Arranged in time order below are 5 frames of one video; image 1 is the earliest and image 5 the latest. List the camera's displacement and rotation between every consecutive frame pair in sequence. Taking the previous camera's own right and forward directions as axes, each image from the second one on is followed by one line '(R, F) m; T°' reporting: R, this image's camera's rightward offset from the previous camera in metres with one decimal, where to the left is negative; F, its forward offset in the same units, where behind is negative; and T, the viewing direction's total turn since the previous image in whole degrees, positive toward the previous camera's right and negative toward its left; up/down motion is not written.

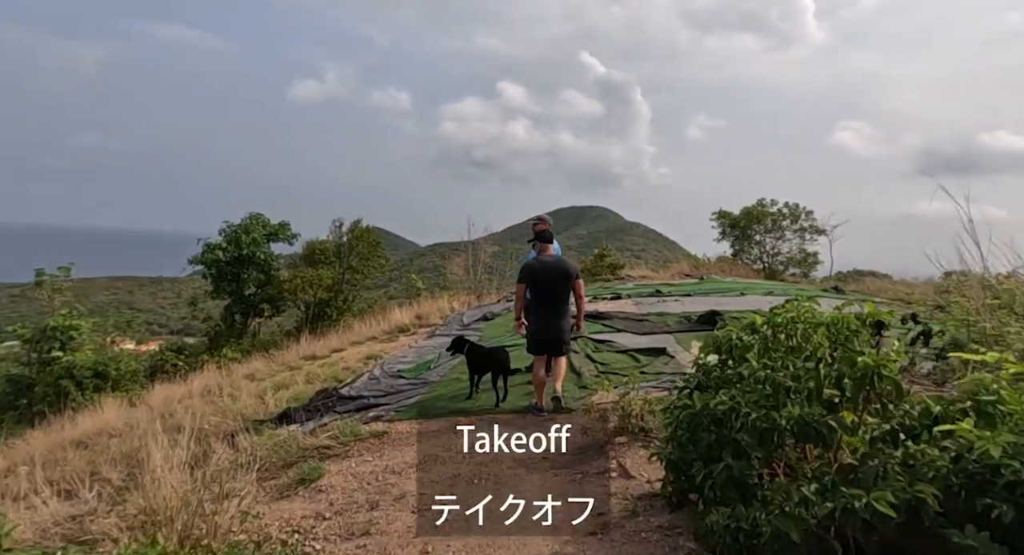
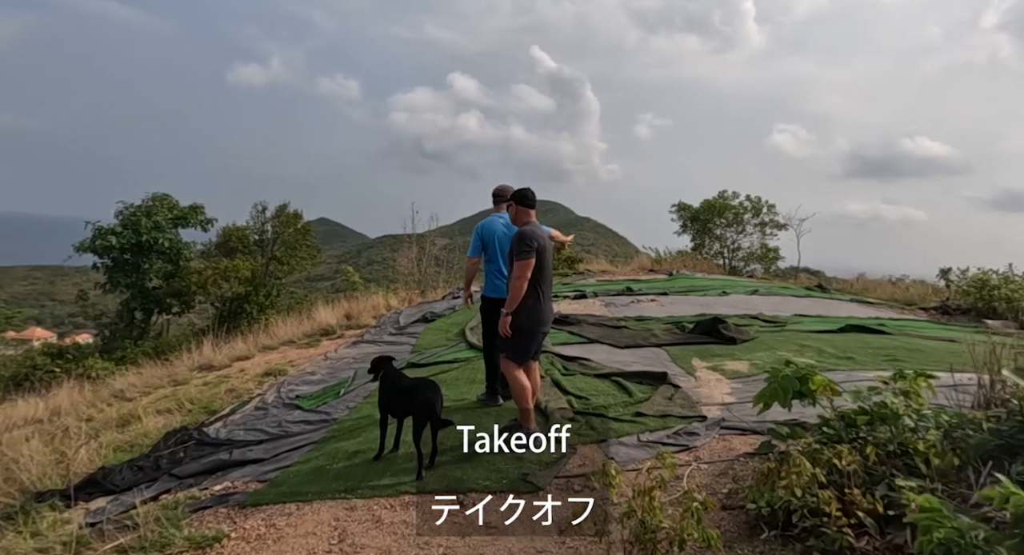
(+0.1, +2.0) m; +5°
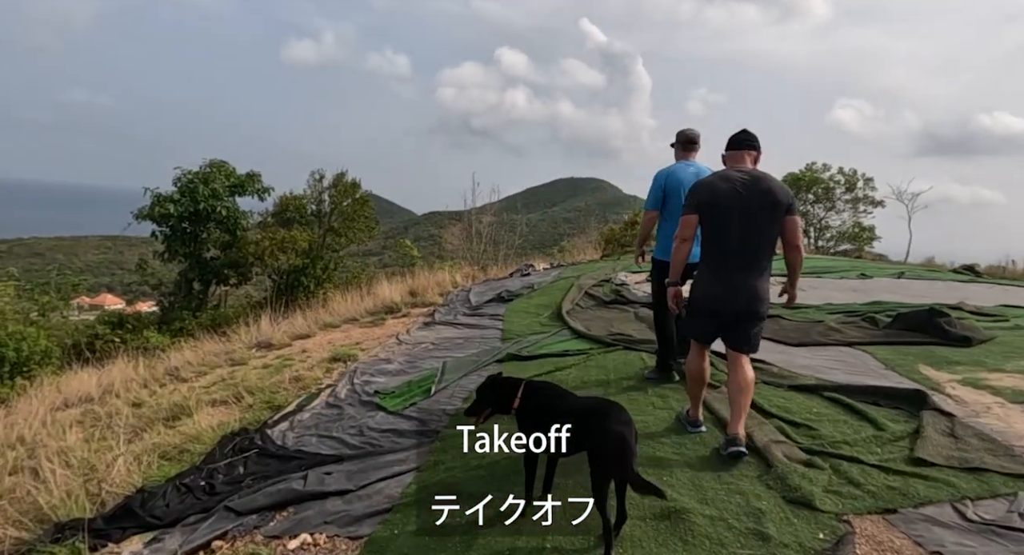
(-0.7, +1.2) m; -4°
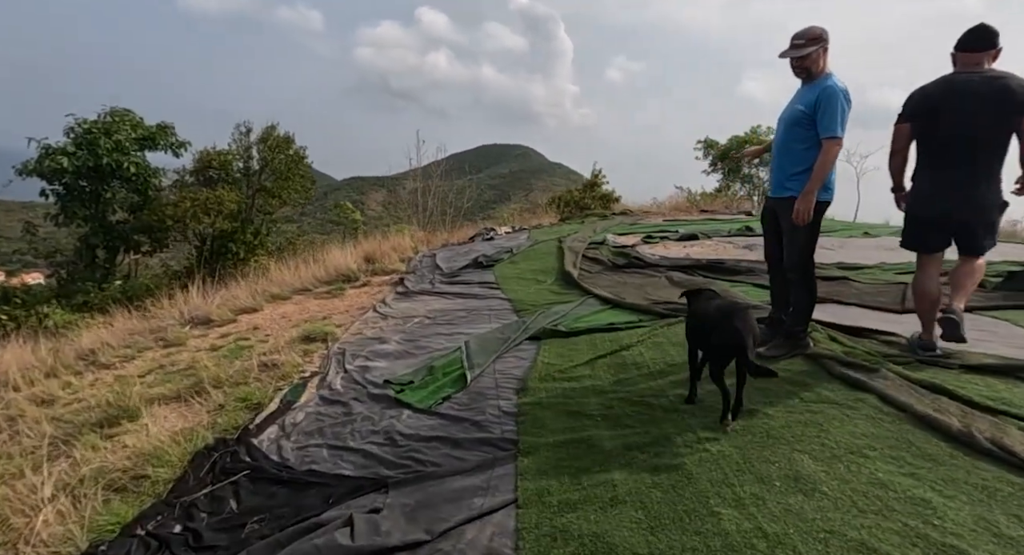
(-0.8, +1.0) m; +7°
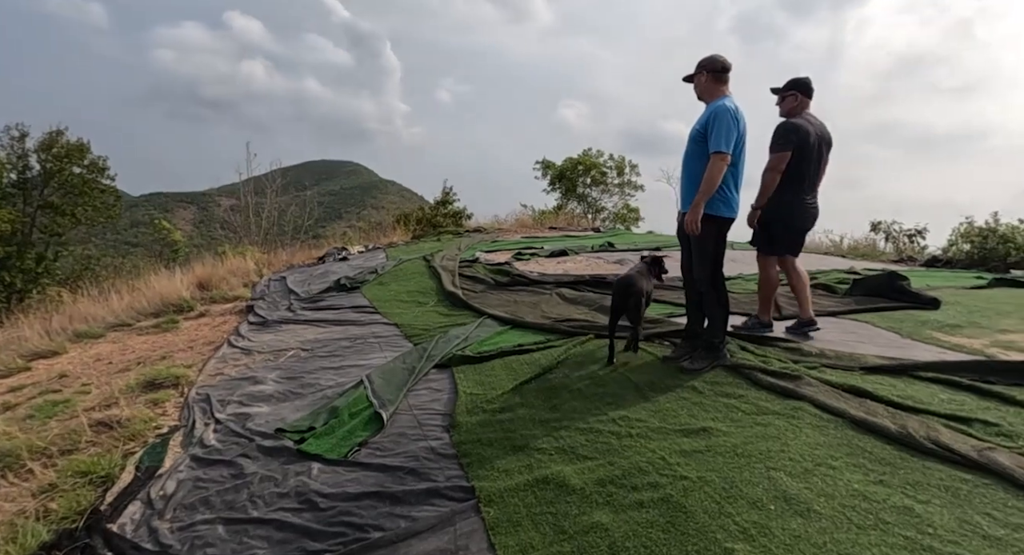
(-0.5, +0.3) m; +16°
